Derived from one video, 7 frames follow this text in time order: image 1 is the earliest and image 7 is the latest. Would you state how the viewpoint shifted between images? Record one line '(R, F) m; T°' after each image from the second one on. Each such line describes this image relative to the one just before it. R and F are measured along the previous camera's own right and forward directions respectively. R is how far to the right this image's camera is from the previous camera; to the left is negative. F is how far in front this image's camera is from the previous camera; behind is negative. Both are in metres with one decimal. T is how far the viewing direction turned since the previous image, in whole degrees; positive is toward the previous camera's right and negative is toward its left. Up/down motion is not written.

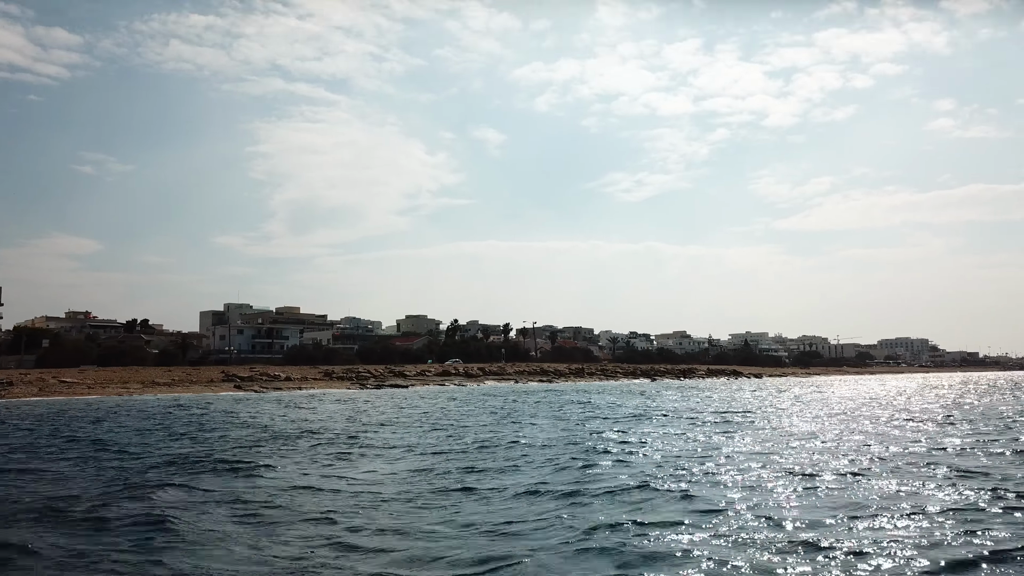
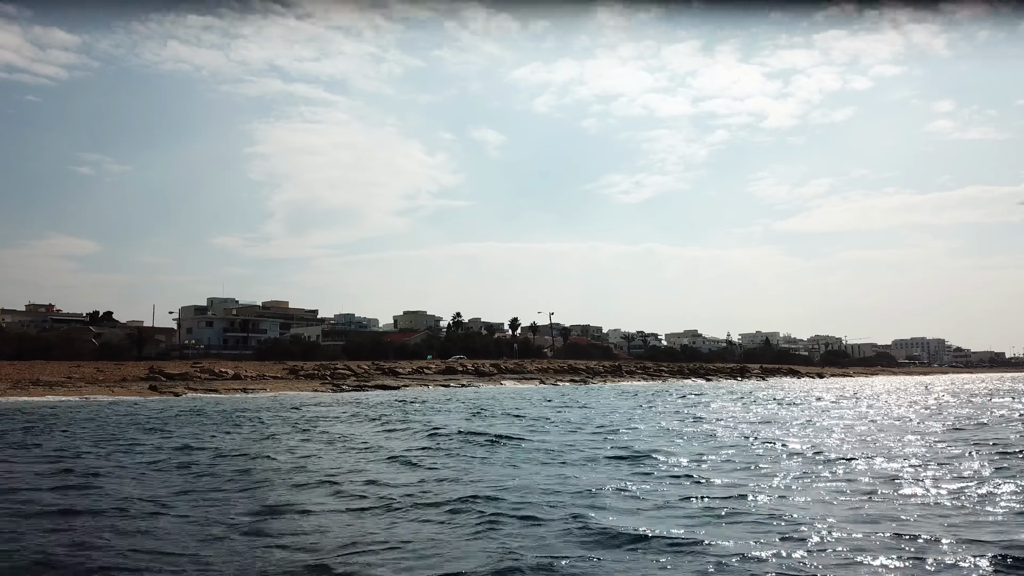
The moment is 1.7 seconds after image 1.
(-1.7, +11.9) m; 0°
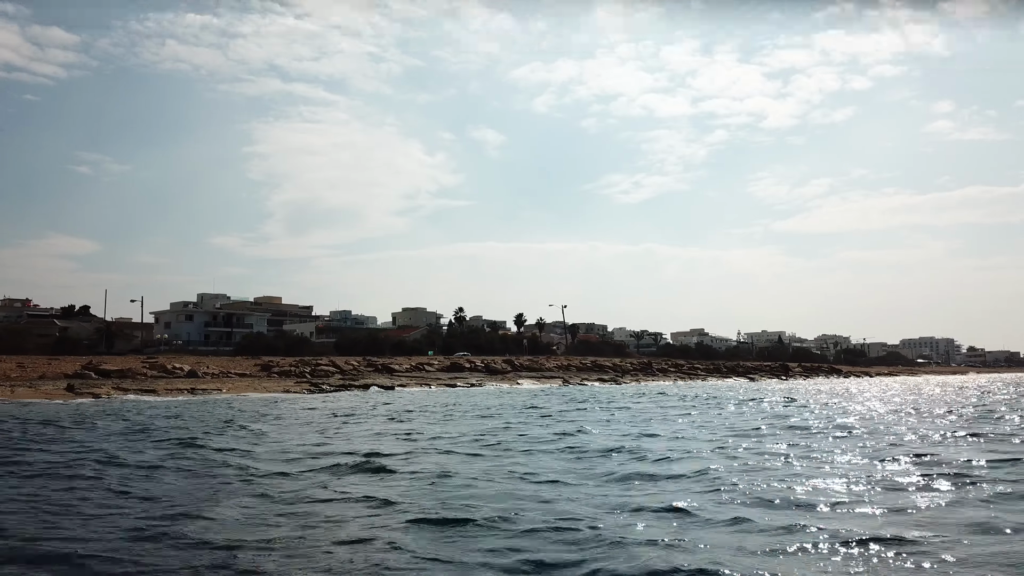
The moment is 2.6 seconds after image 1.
(-1.0, +6.5) m; 0°
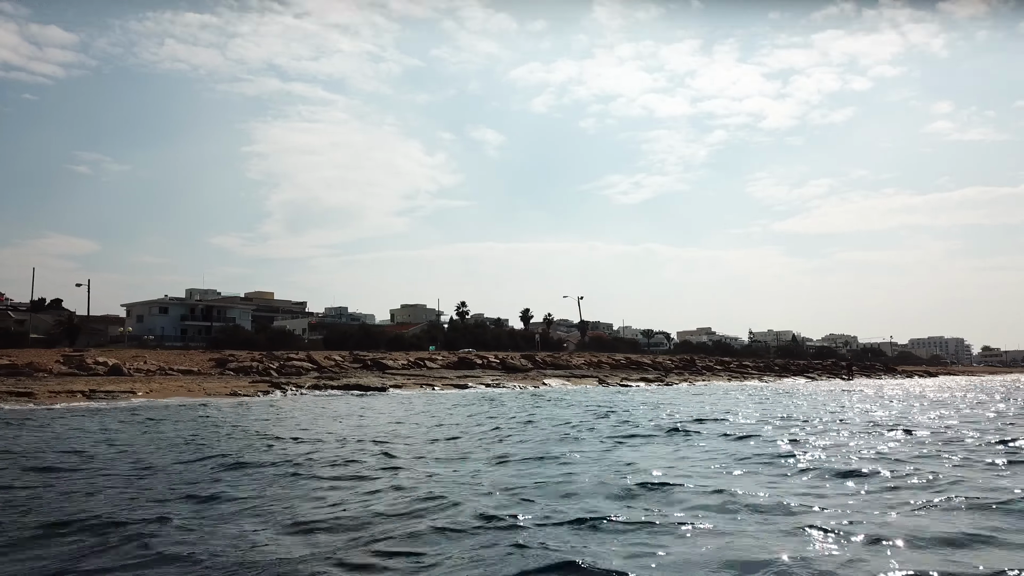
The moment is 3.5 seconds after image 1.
(-1.1, +6.8) m; 0°
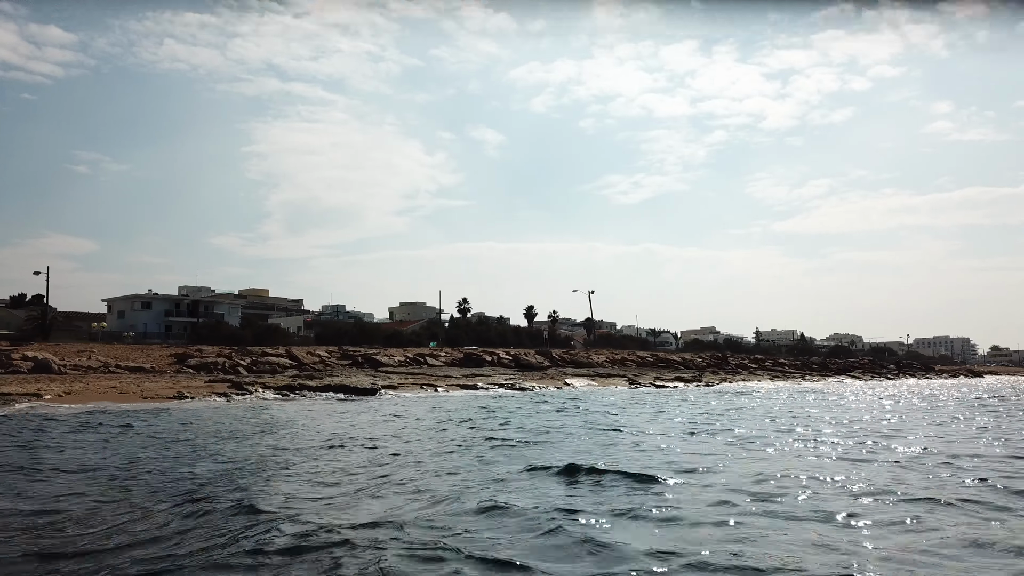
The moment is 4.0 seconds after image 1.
(-0.6, +3.9) m; 0°
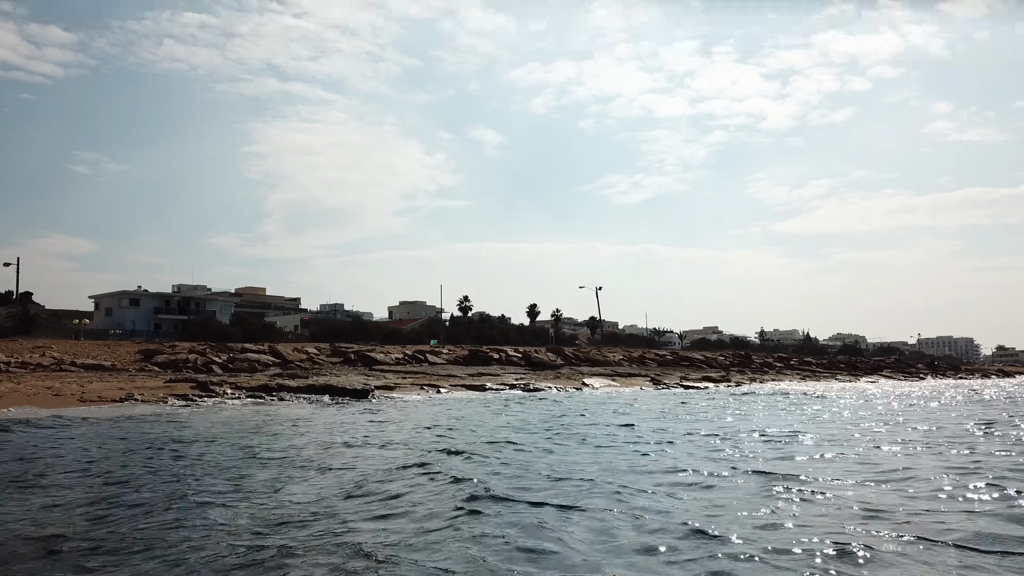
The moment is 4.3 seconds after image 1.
(-0.4, +2.4) m; 0°
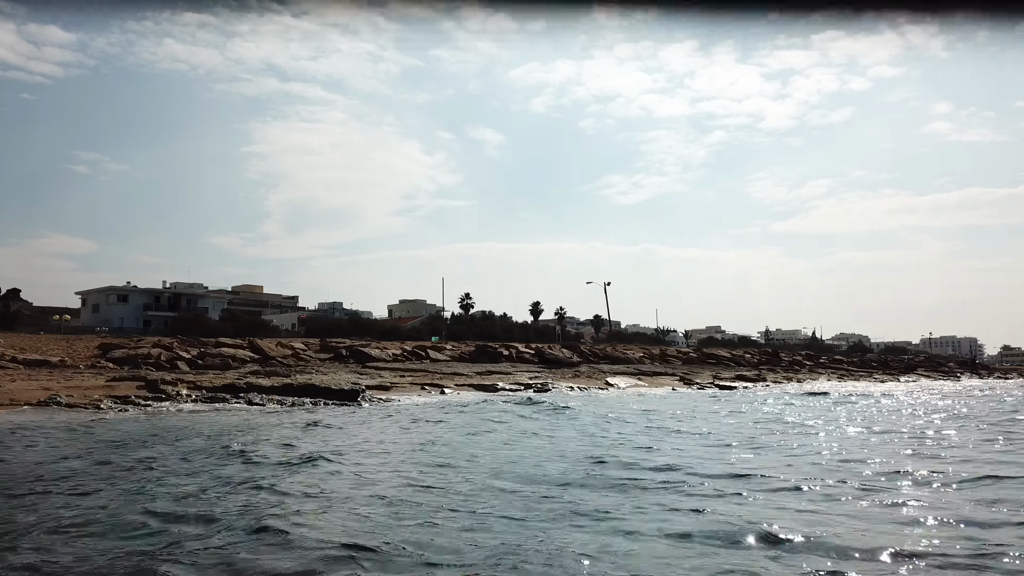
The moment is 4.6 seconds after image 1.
(-0.4, +2.4) m; 0°
